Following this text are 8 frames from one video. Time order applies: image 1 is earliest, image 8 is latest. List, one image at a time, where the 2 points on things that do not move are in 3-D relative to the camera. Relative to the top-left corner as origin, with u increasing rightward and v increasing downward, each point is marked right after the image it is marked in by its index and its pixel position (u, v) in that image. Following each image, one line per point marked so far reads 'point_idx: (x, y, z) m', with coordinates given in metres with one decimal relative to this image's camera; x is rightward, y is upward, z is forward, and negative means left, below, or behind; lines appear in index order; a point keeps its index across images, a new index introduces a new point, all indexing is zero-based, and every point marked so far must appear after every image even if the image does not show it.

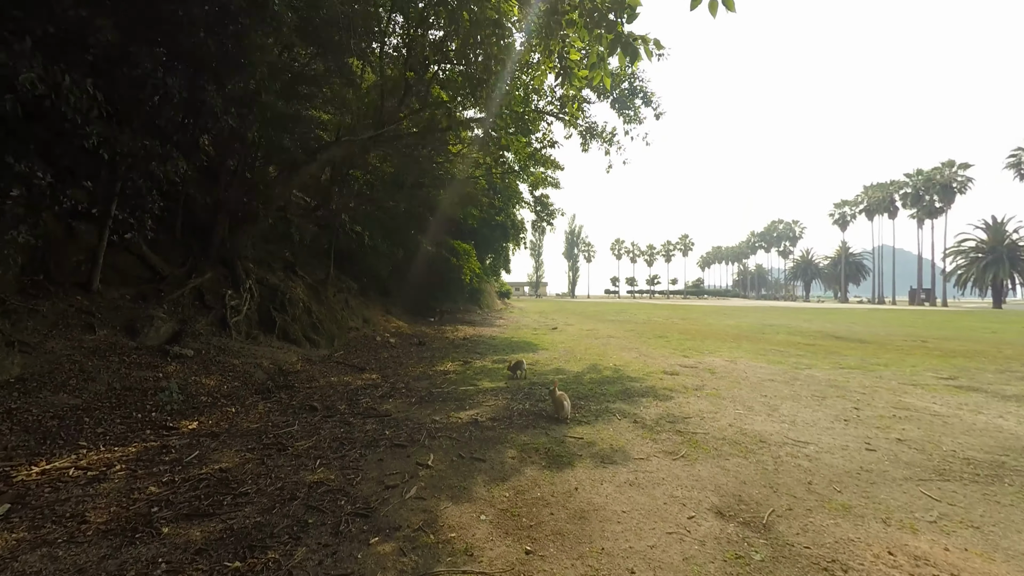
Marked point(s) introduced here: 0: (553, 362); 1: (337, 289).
0: (+1.2, -2.2, +10.5) m
1: (-6.7, 0.0, +13.7) m
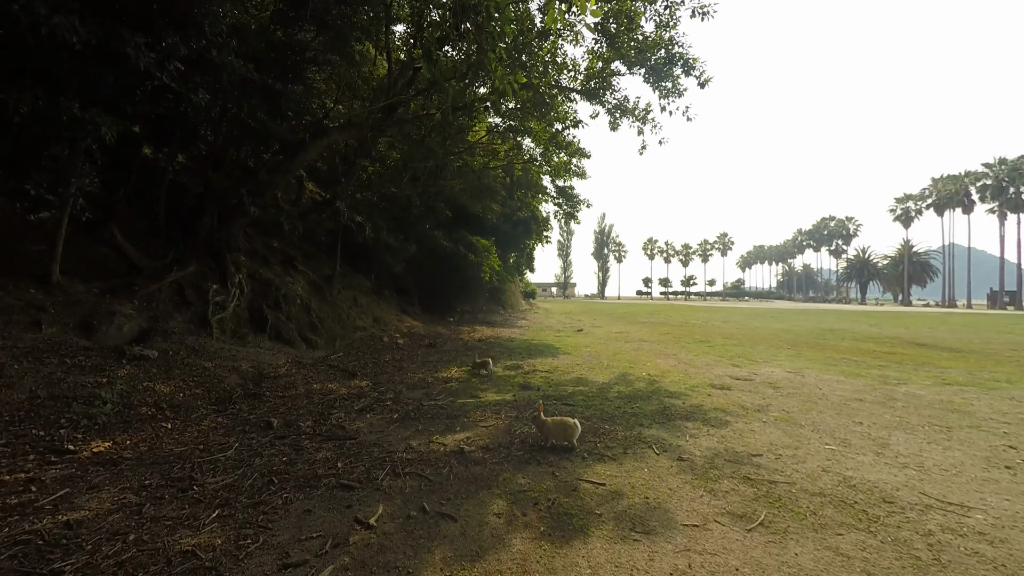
0: (+1.6, -2.1, +9.0) m
1: (-6.1, +0.1, +12.8) m
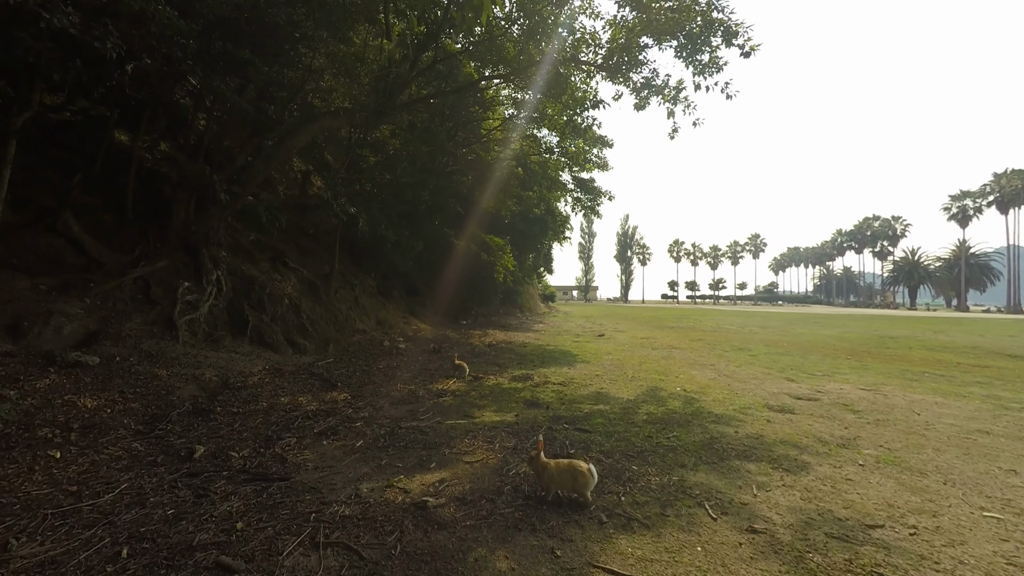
0: (+1.8, -2.0, +7.6) m
1: (-5.6, +0.1, +12.0) m
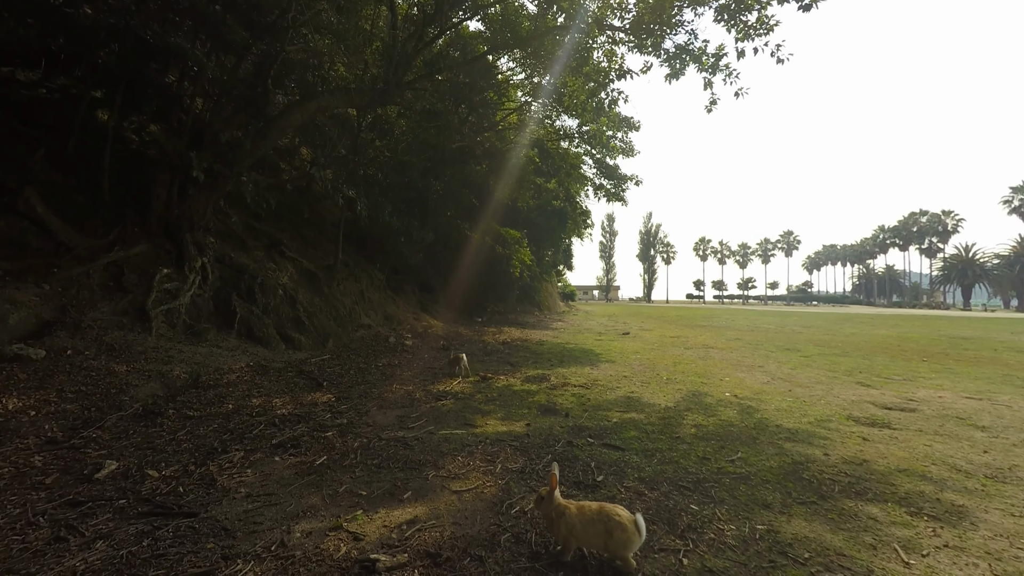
0: (+2.0, -1.8, +6.5) m
1: (-5.1, +0.3, +11.2) m
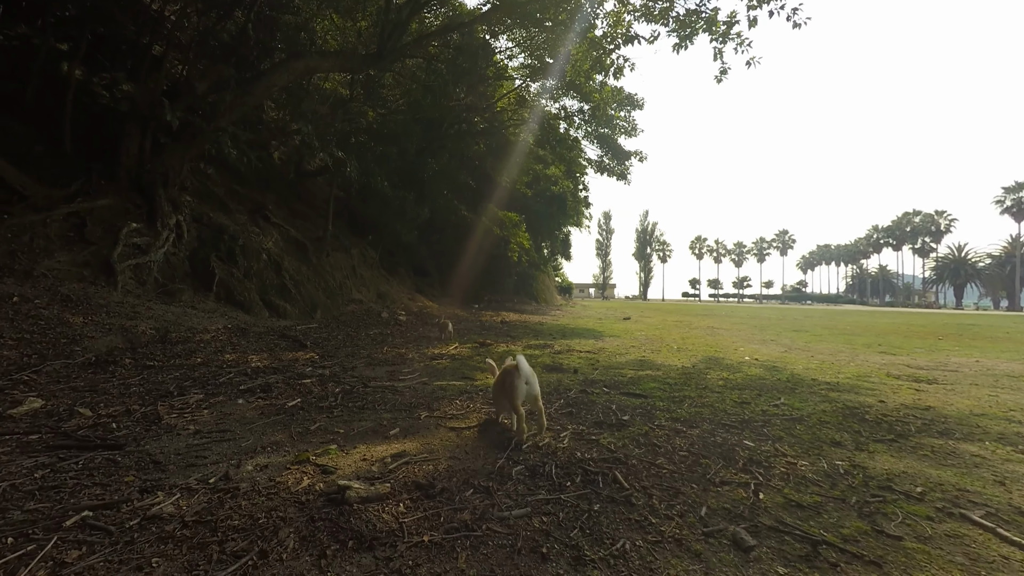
0: (+2.0, -1.1, +6.0) m
1: (-5.2, +1.1, +10.7) m
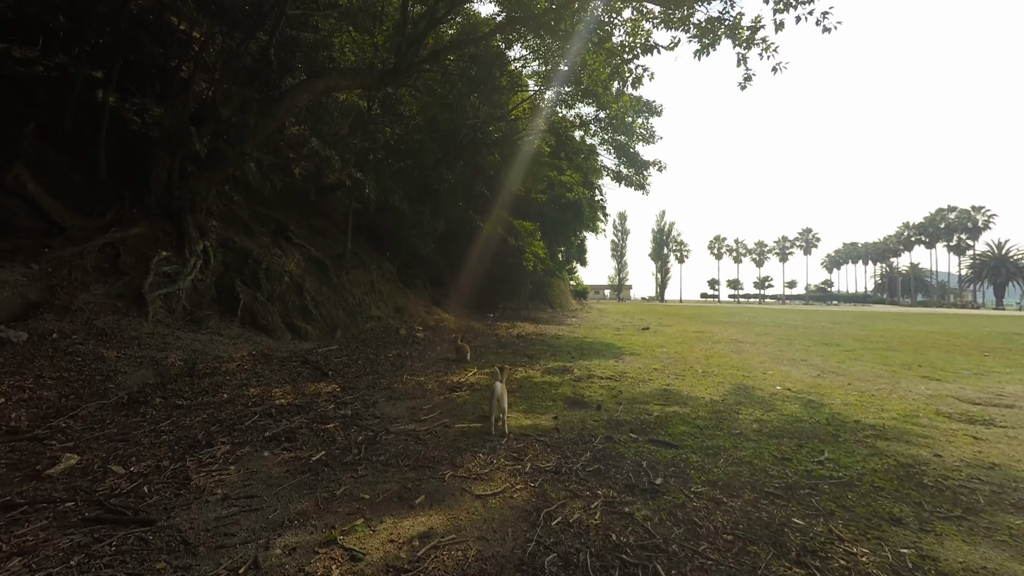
0: (+2.4, -1.5, +5.8) m
1: (-4.6, +0.6, +10.8) m
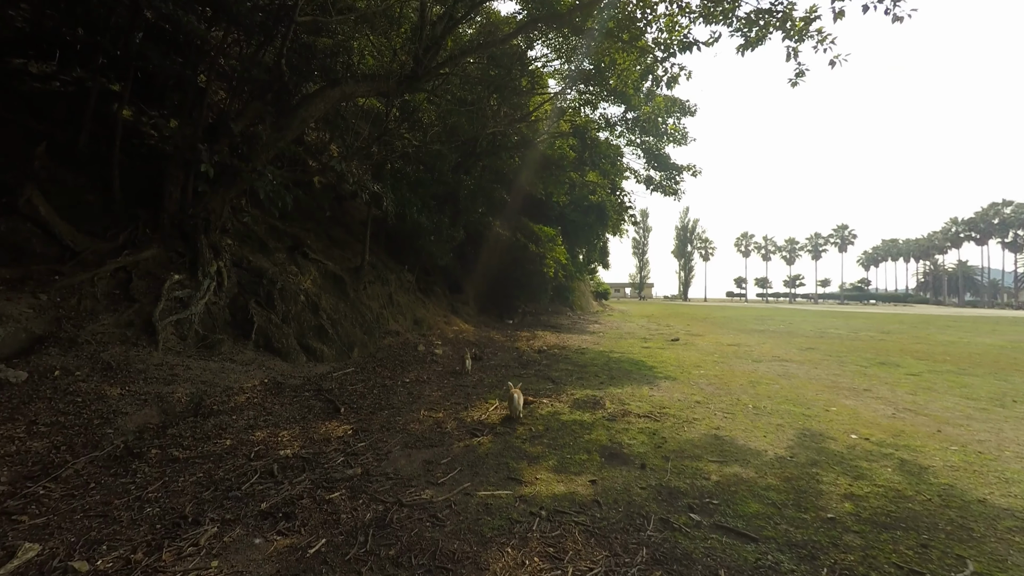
0: (+2.8, -1.9, +5.2) m
1: (-4.0, +0.2, +10.5) m
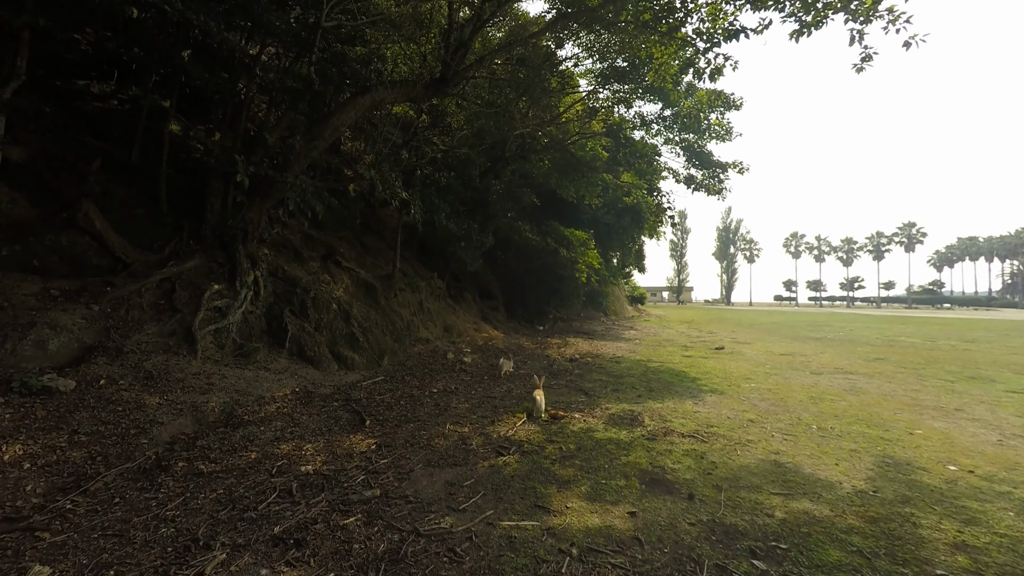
0: (+3.2, -1.9, +4.6) m
1: (-3.1, -0.1, +10.5) m
